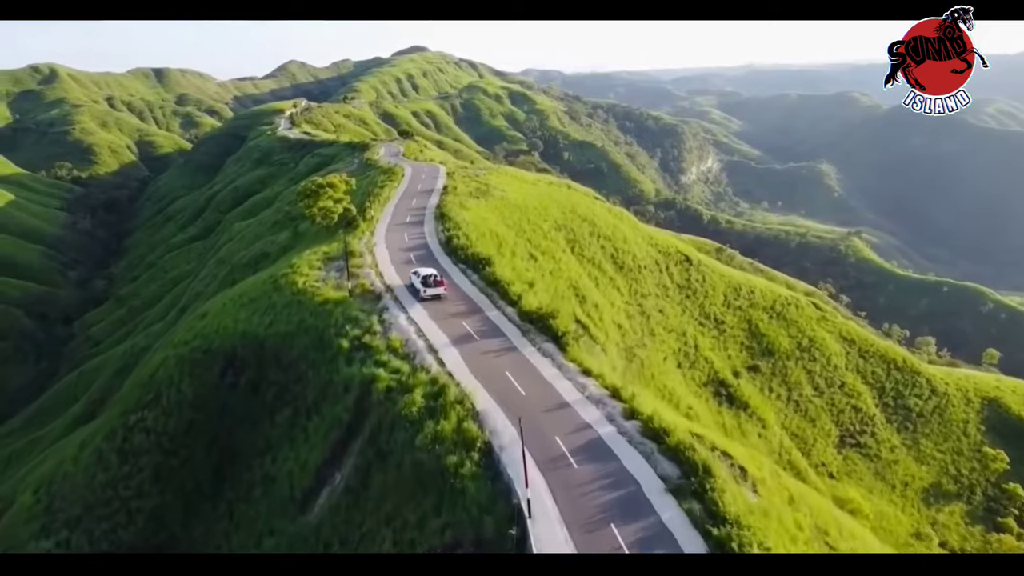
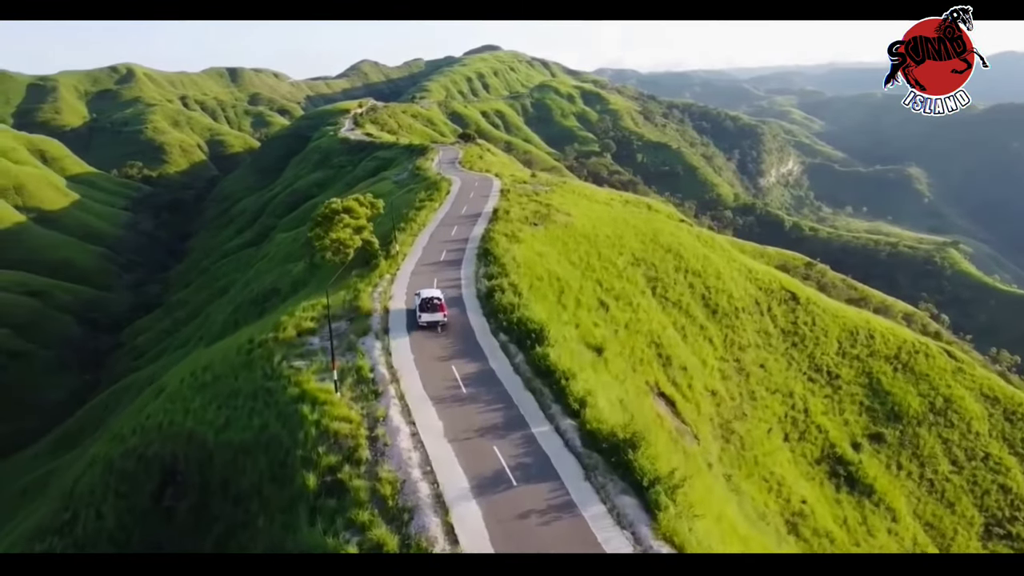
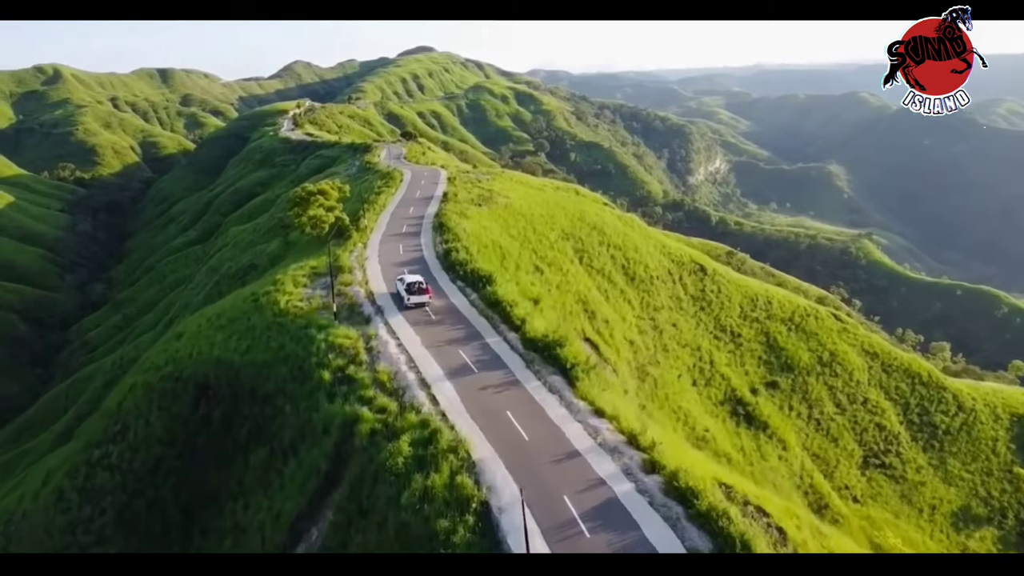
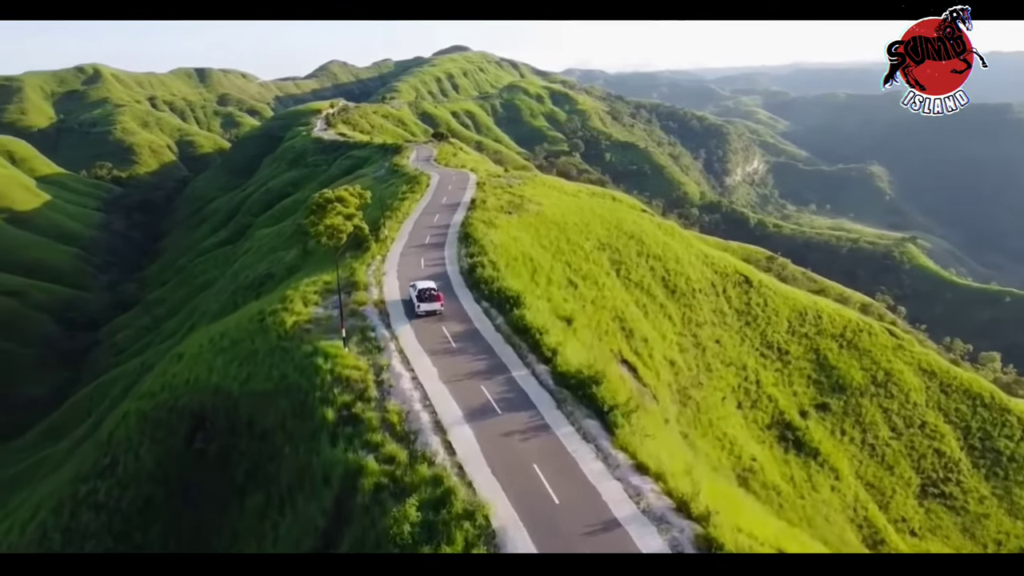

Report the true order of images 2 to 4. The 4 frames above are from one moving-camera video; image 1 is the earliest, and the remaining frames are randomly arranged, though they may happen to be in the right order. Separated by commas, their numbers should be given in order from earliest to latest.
3, 4, 2
